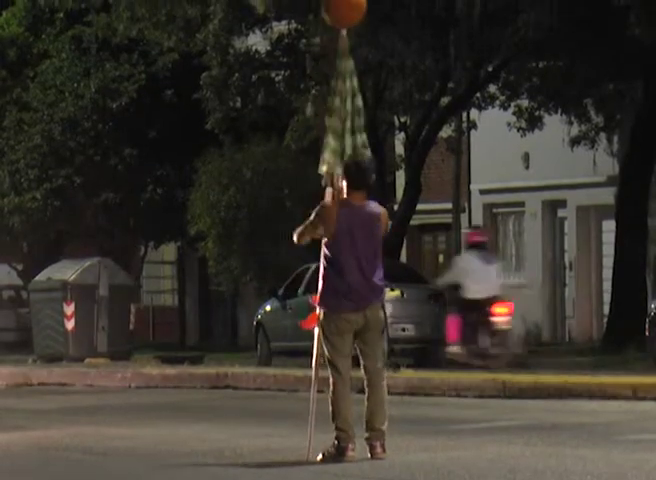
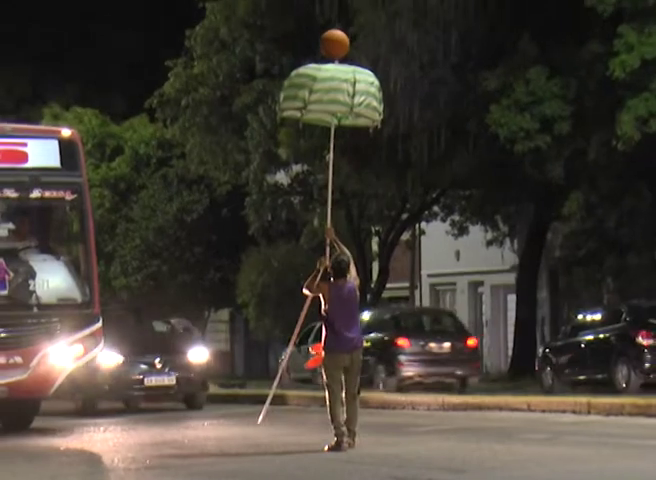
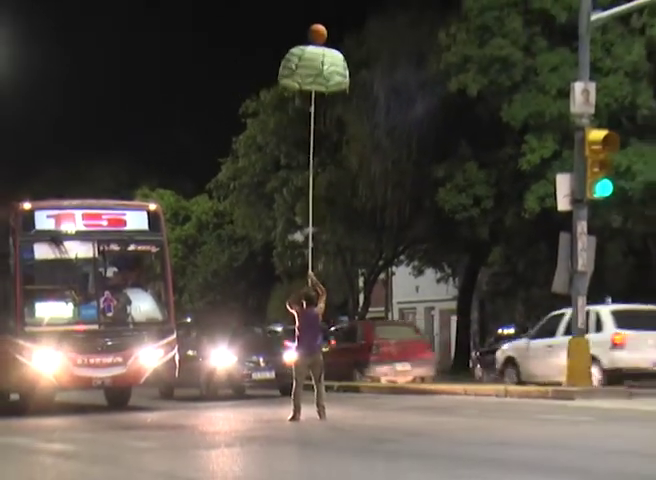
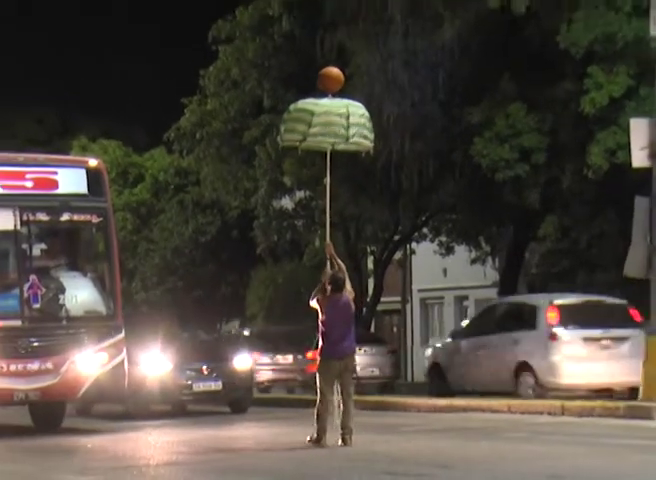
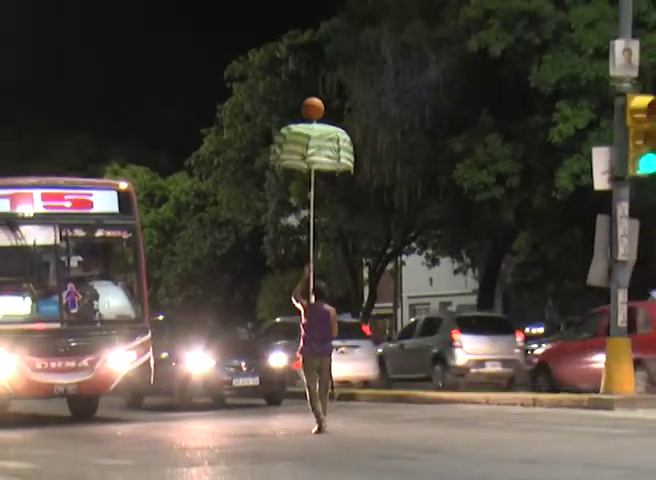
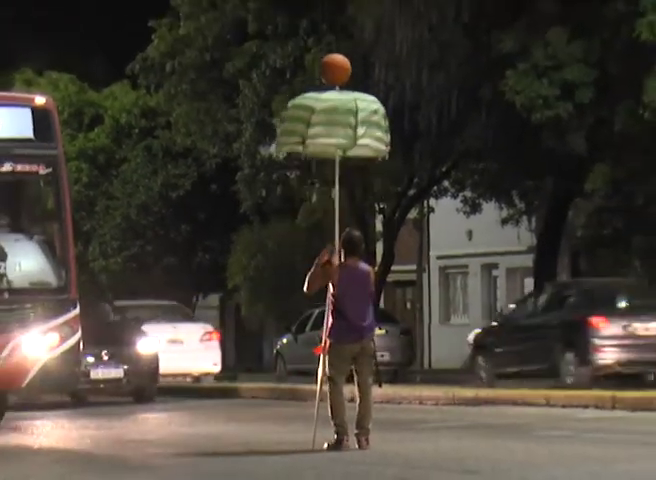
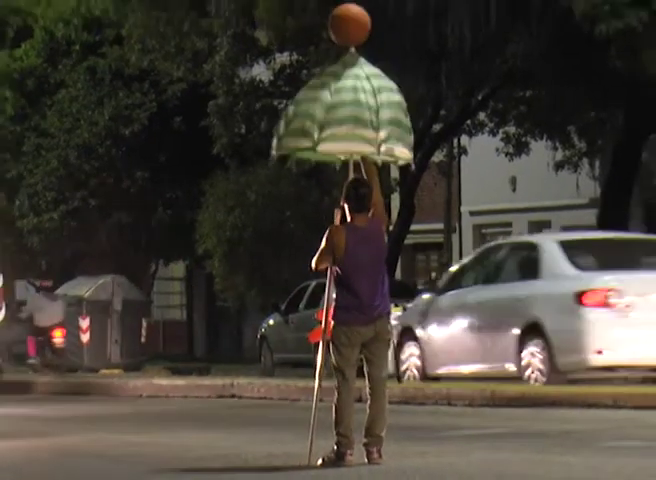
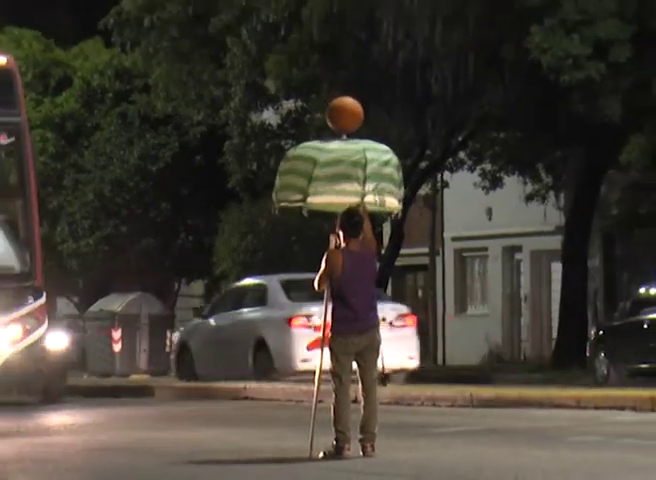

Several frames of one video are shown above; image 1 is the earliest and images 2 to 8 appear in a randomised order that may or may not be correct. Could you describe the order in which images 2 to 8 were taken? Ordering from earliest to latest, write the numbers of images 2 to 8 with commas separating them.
7, 8, 6, 2, 4, 5, 3
